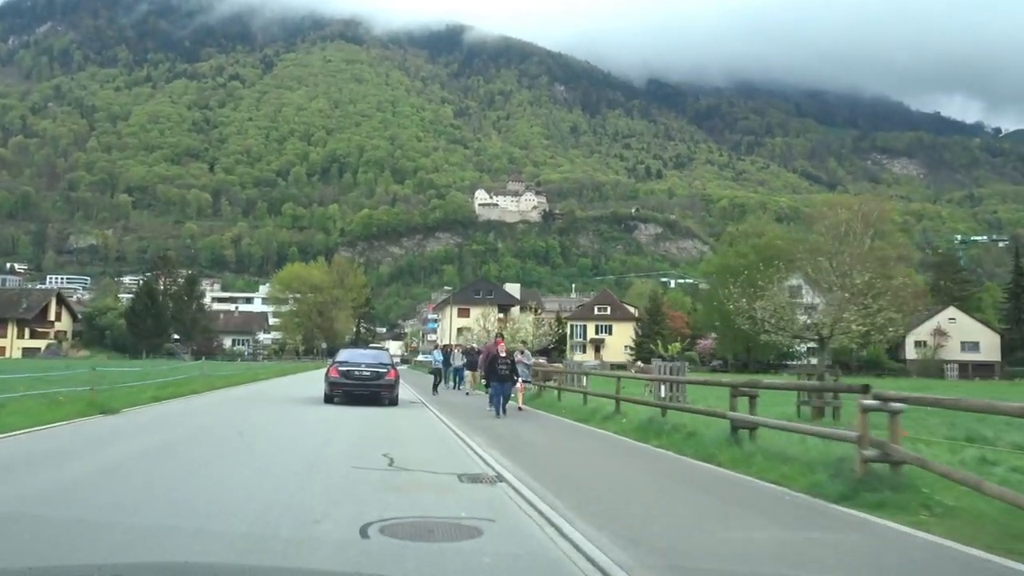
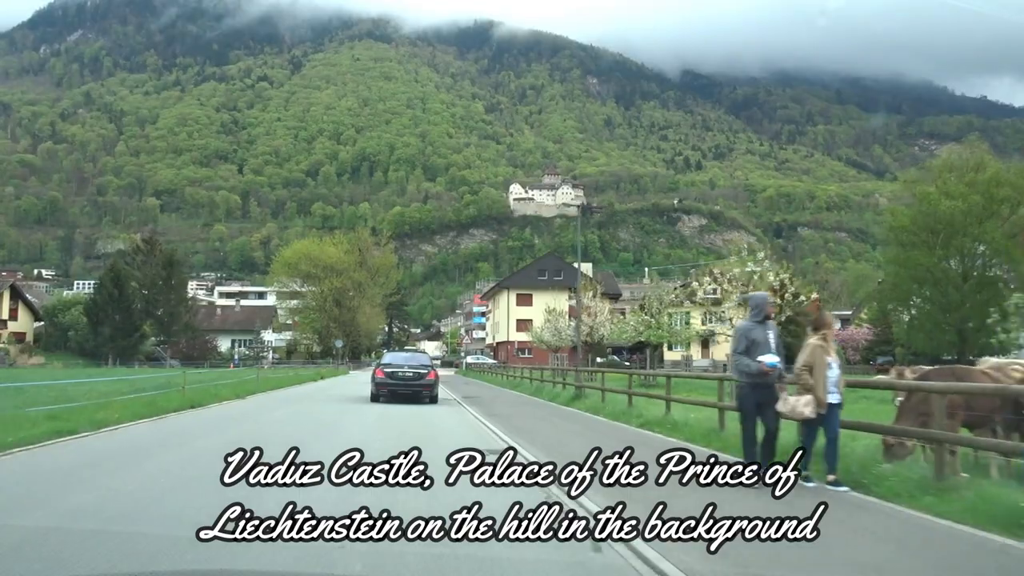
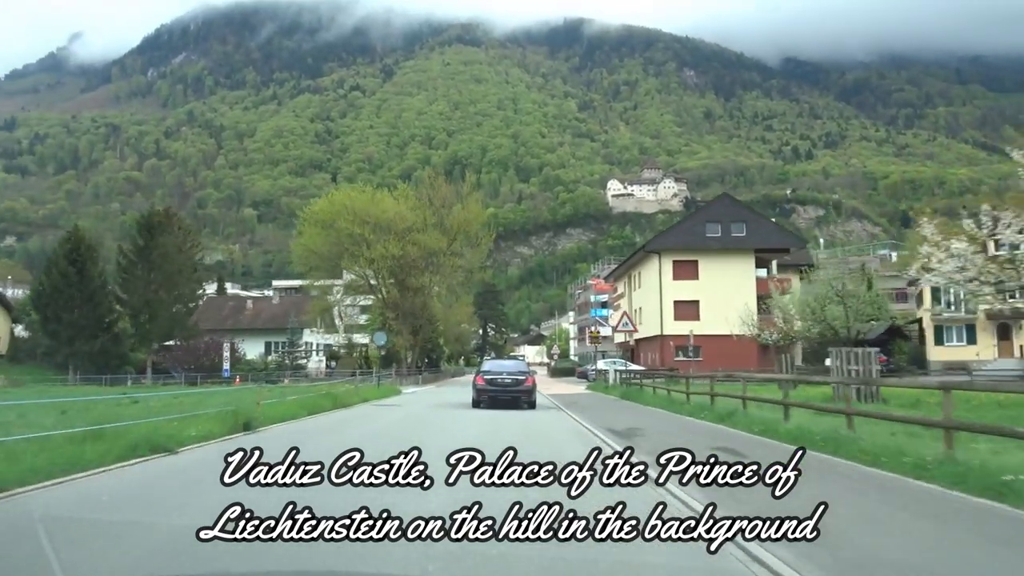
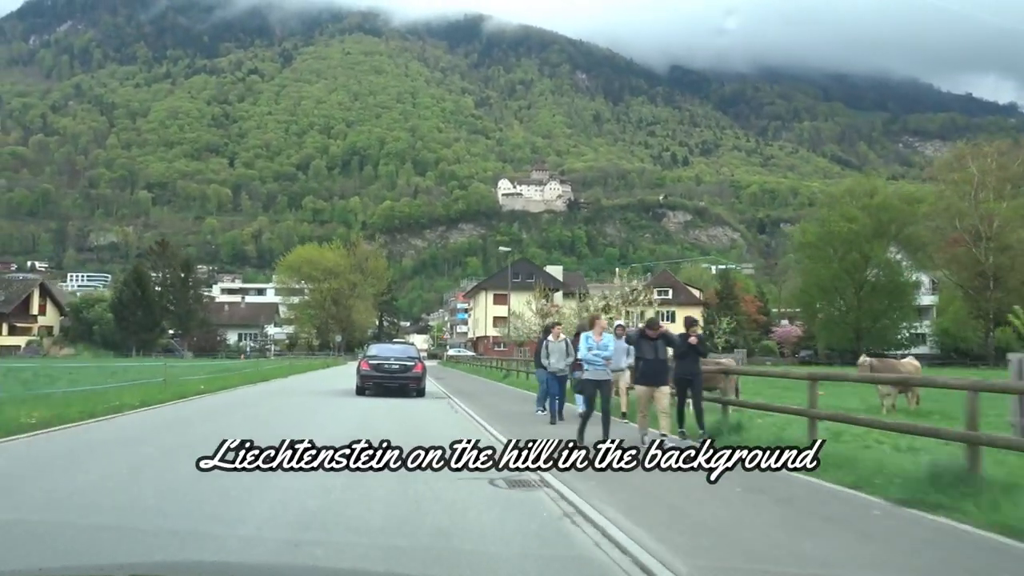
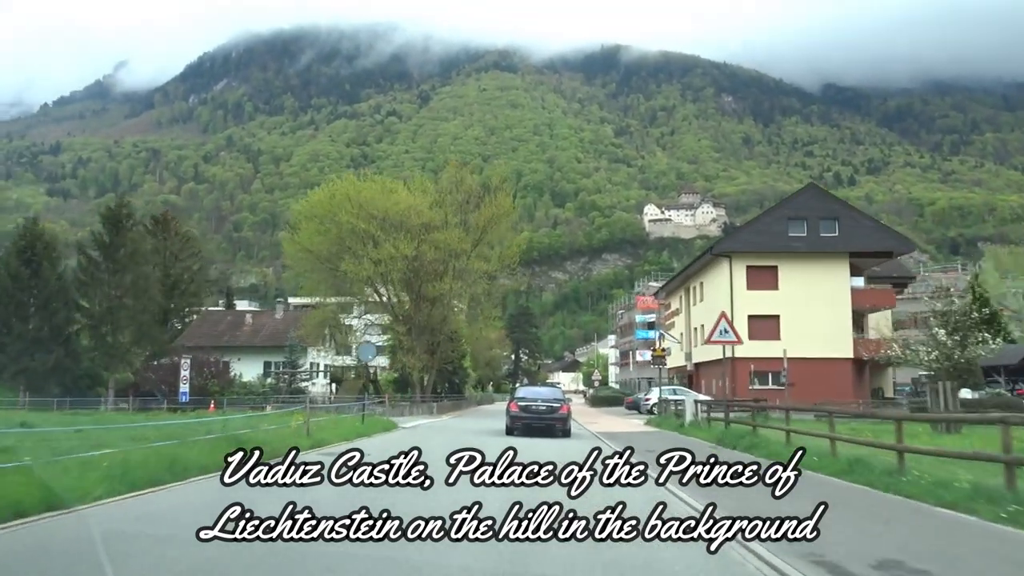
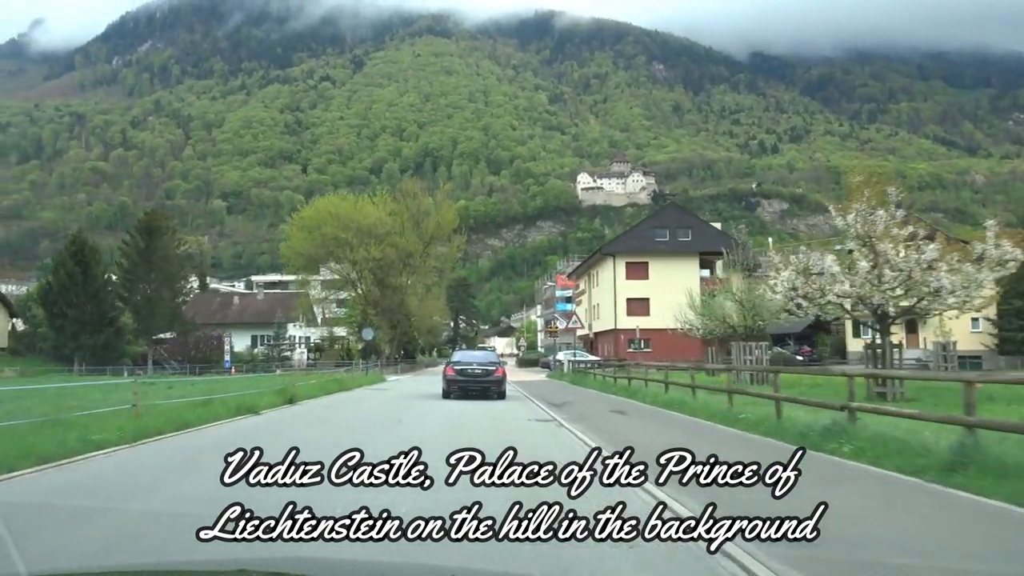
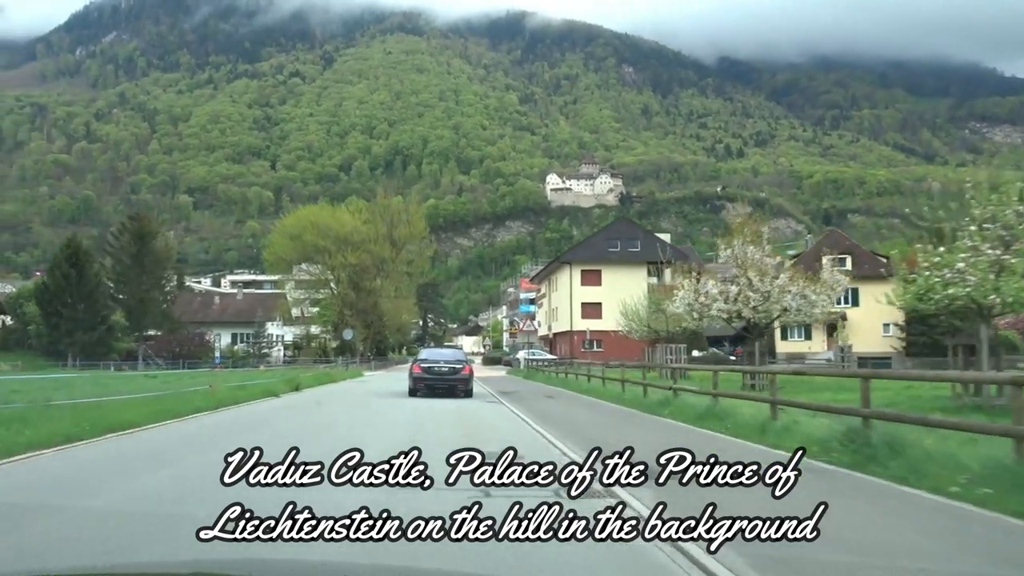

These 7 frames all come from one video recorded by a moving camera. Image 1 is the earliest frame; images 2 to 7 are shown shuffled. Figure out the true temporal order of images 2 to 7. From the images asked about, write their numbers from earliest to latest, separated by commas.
4, 2, 7, 6, 3, 5
